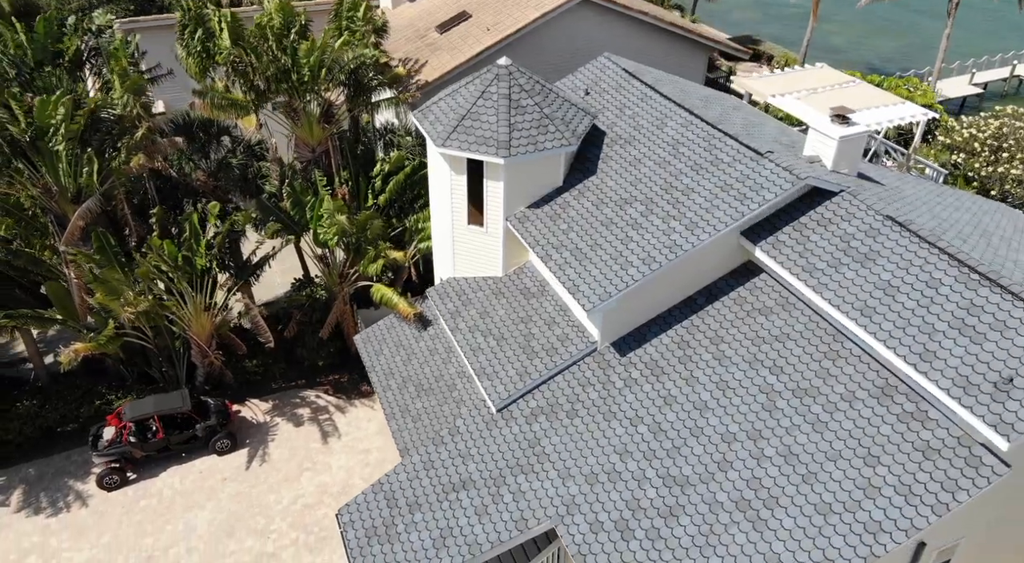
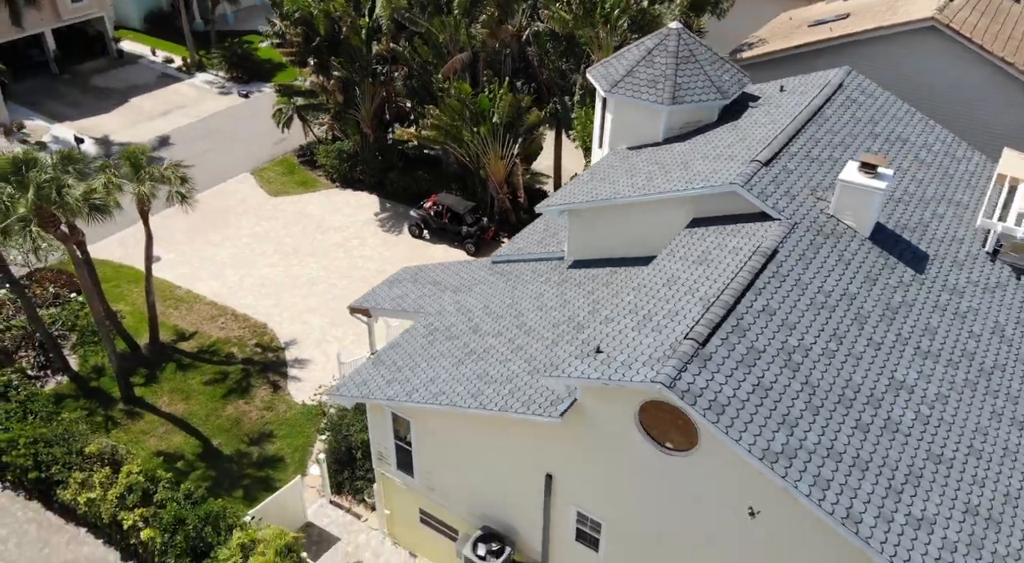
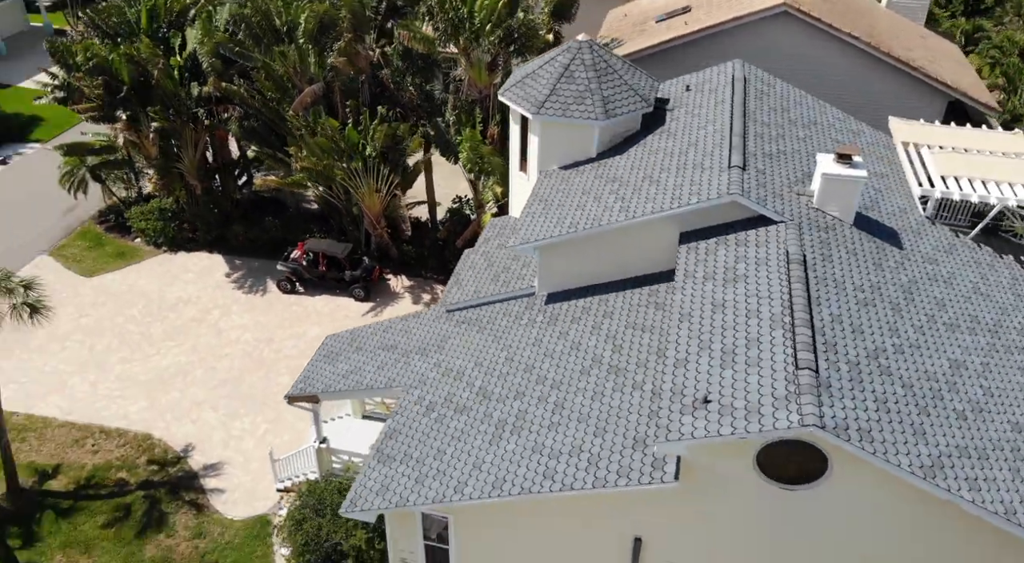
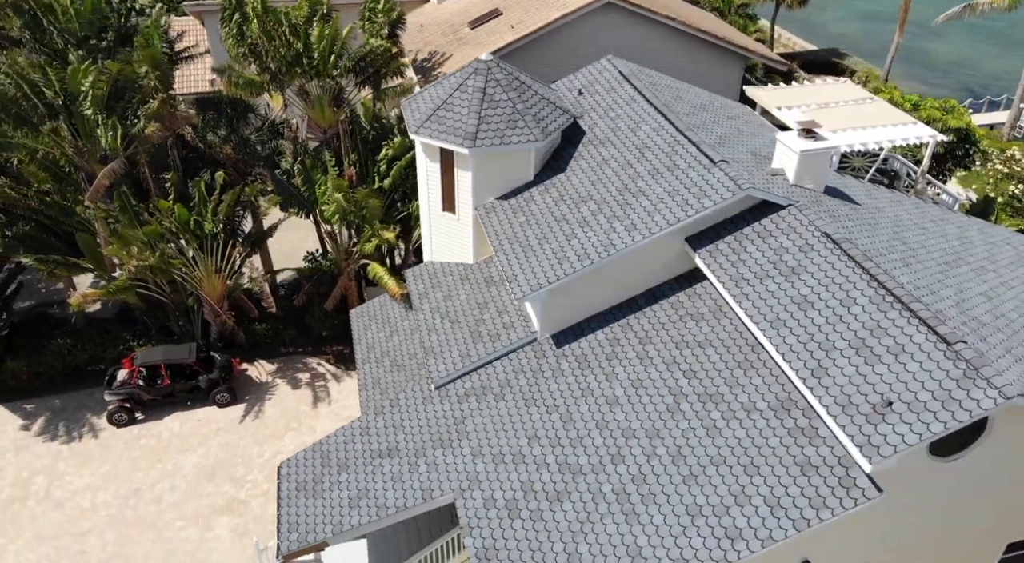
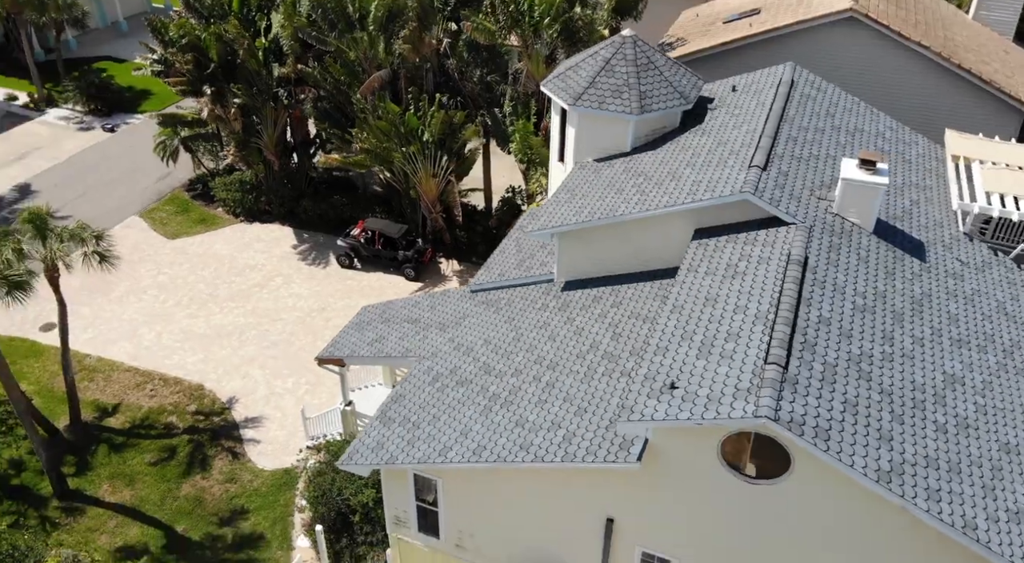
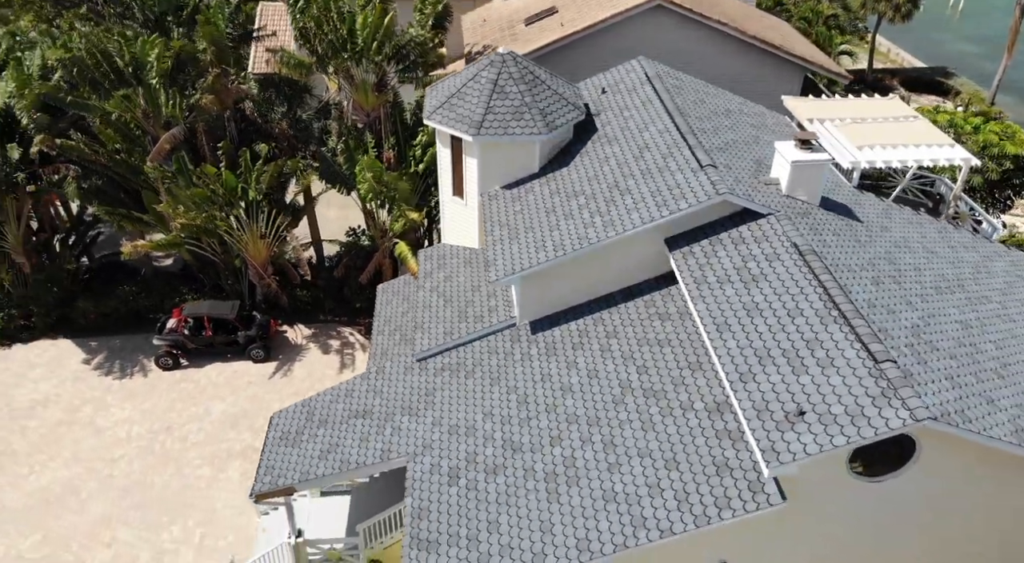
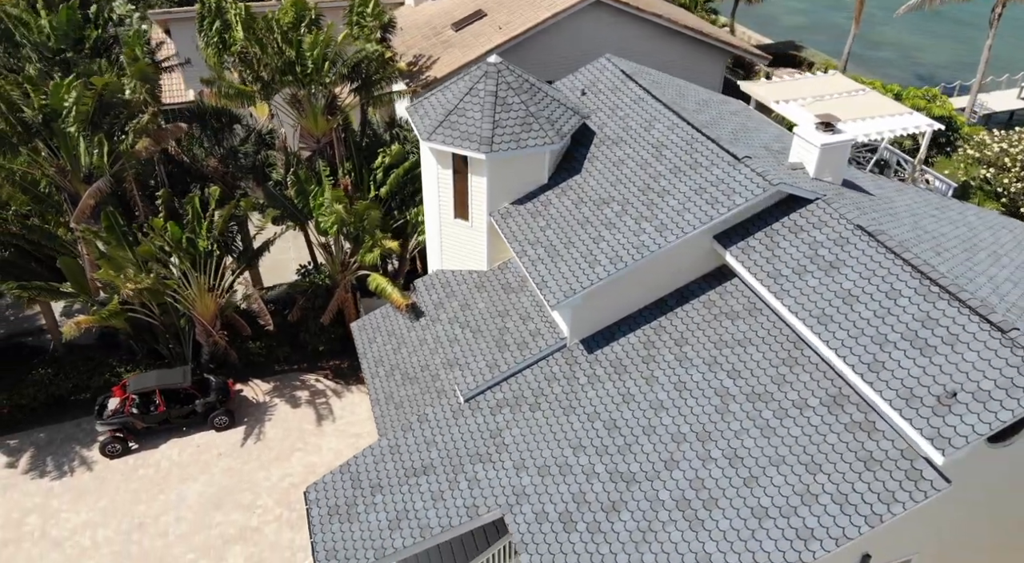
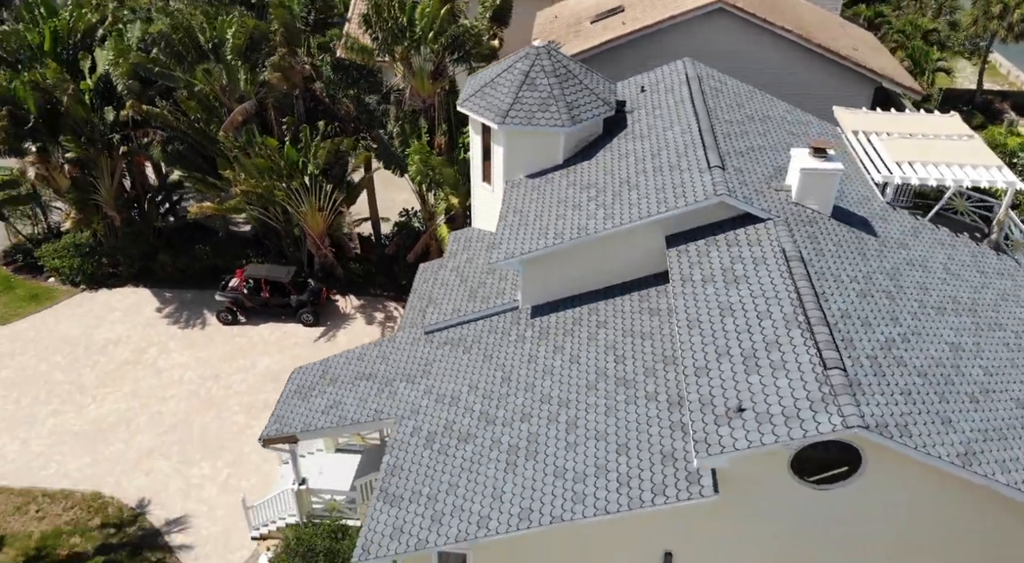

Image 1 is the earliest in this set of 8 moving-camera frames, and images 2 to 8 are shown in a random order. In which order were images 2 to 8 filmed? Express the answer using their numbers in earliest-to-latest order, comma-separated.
7, 4, 6, 8, 3, 5, 2
